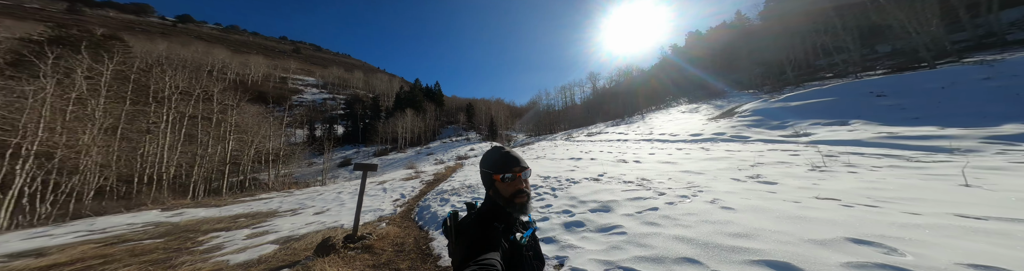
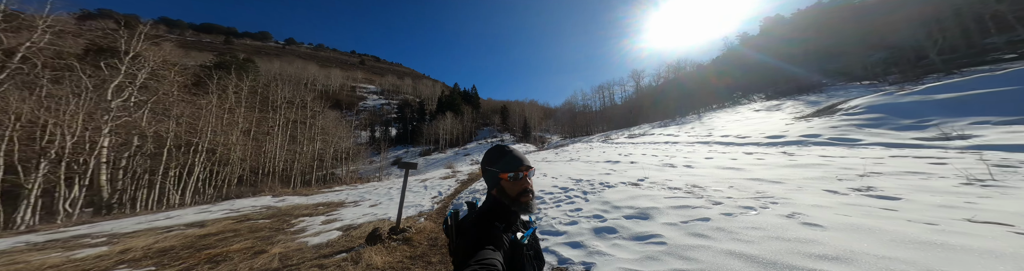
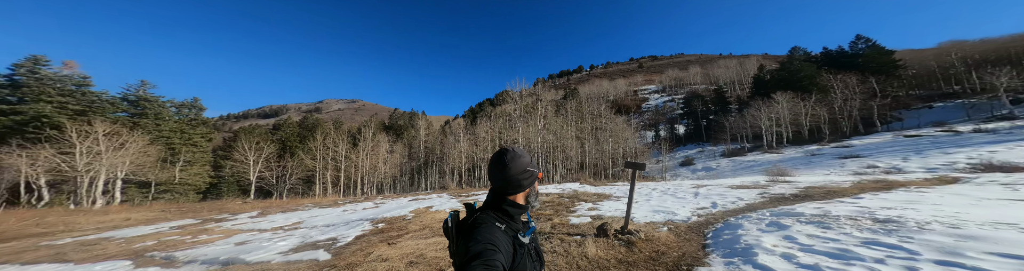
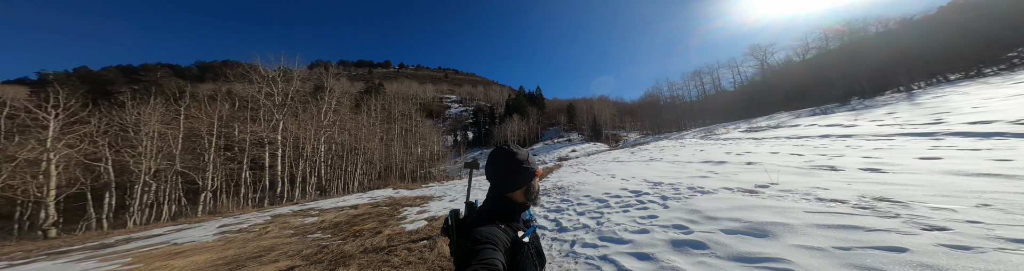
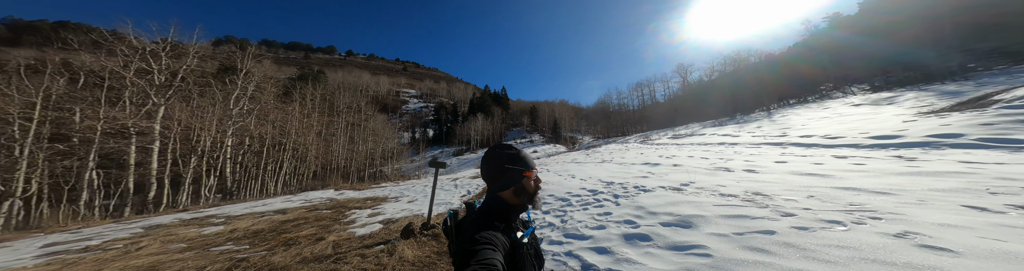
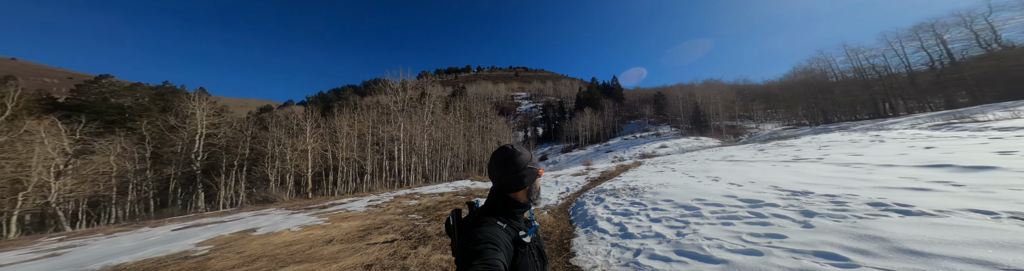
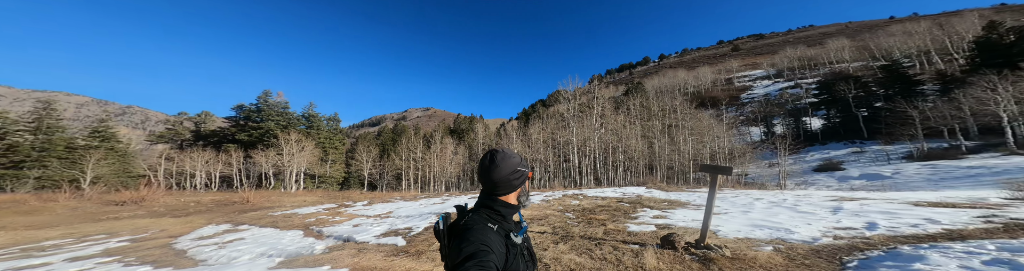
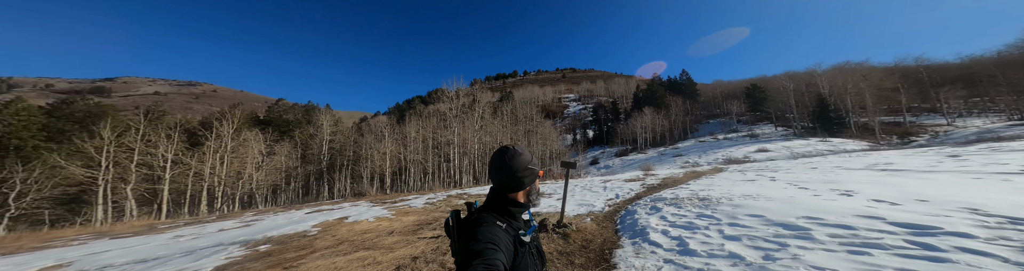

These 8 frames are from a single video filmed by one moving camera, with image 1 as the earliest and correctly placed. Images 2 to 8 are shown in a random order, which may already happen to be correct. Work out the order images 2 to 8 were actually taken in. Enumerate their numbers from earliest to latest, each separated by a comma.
2, 5, 4, 6, 8, 3, 7
